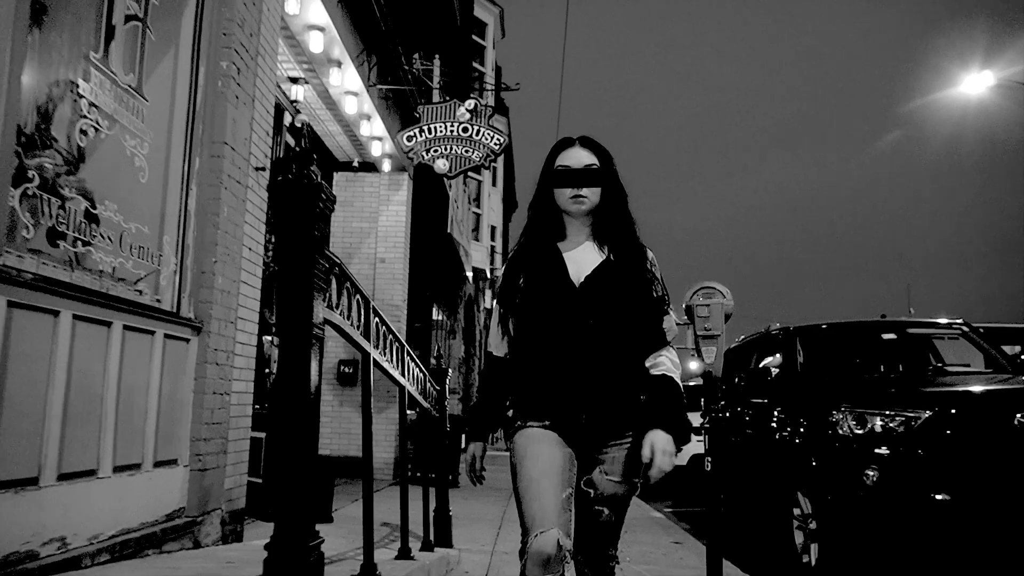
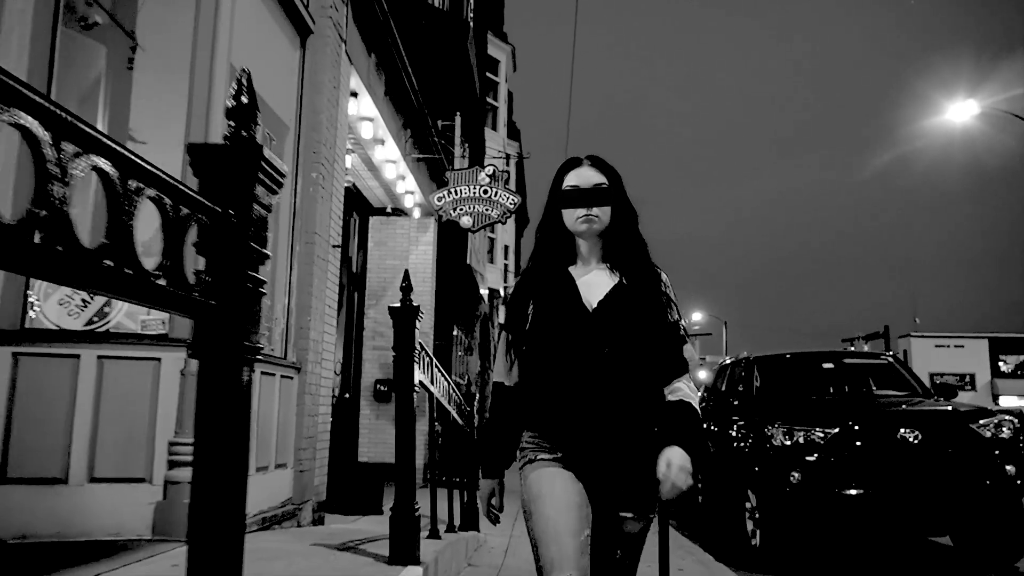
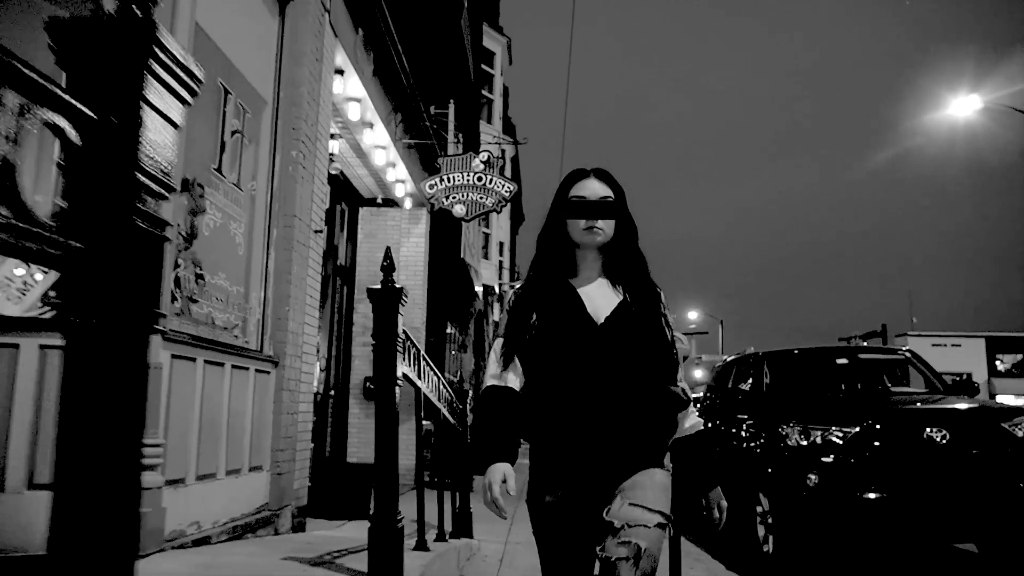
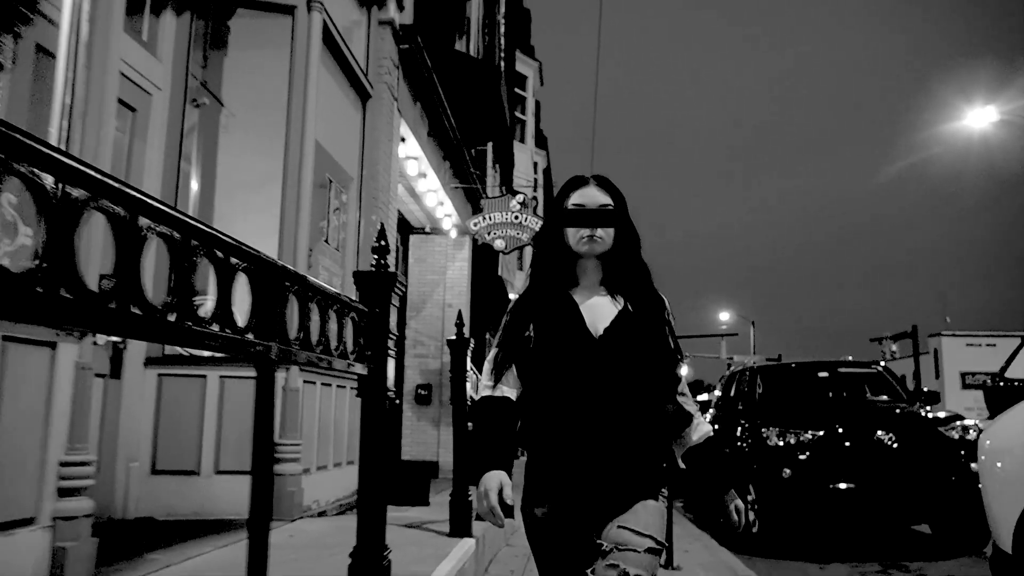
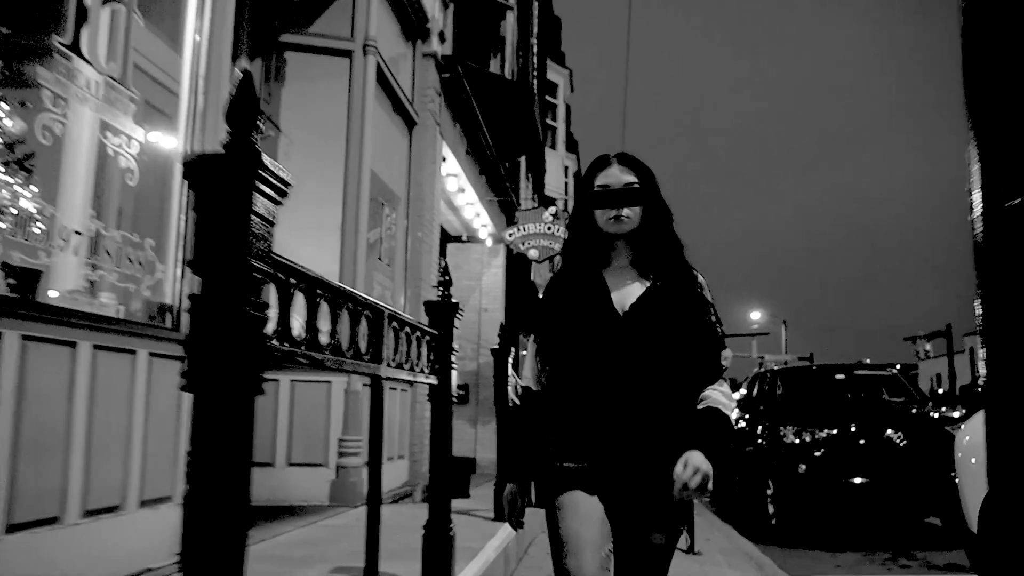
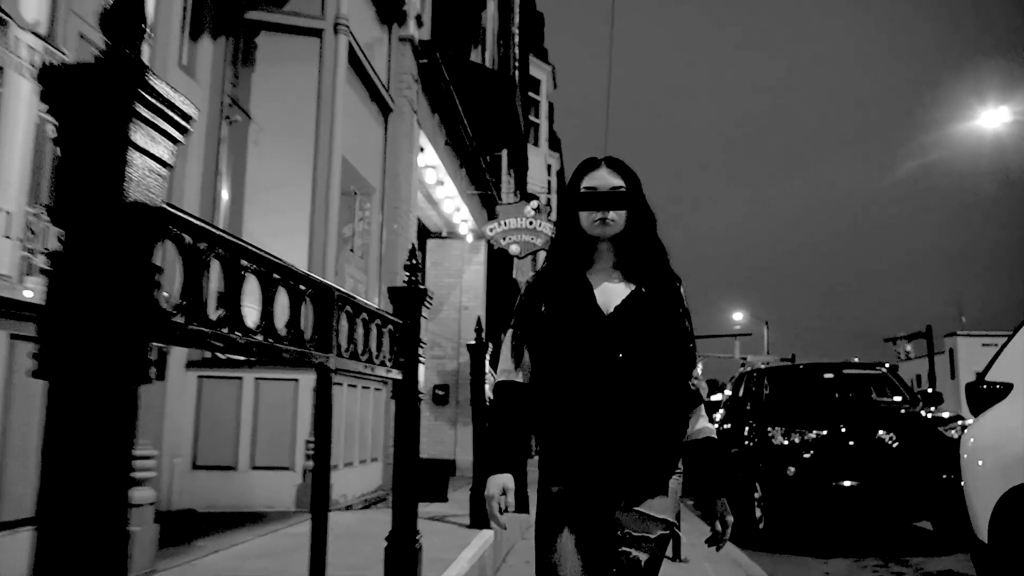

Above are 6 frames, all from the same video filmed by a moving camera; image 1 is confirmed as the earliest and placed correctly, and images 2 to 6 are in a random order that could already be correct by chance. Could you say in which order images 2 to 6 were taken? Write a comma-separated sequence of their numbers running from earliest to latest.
3, 2, 4, 6, 5
